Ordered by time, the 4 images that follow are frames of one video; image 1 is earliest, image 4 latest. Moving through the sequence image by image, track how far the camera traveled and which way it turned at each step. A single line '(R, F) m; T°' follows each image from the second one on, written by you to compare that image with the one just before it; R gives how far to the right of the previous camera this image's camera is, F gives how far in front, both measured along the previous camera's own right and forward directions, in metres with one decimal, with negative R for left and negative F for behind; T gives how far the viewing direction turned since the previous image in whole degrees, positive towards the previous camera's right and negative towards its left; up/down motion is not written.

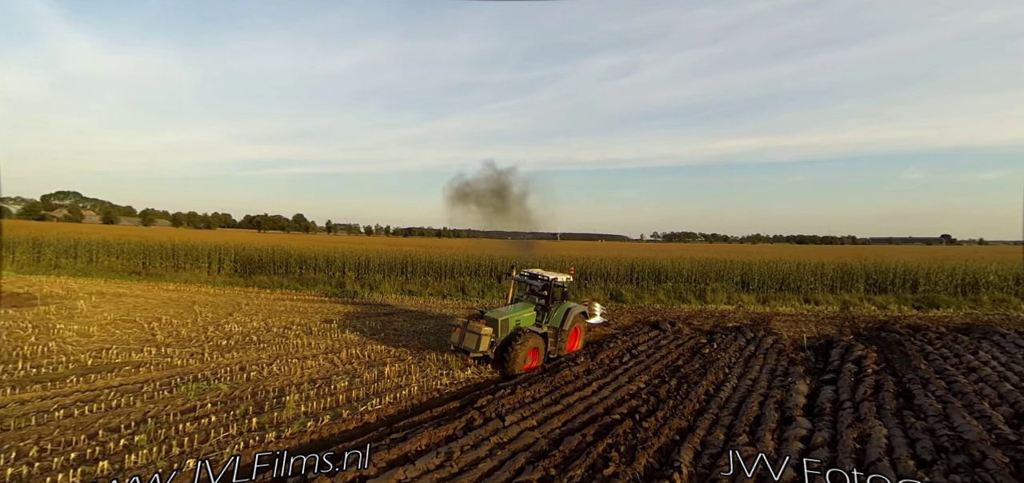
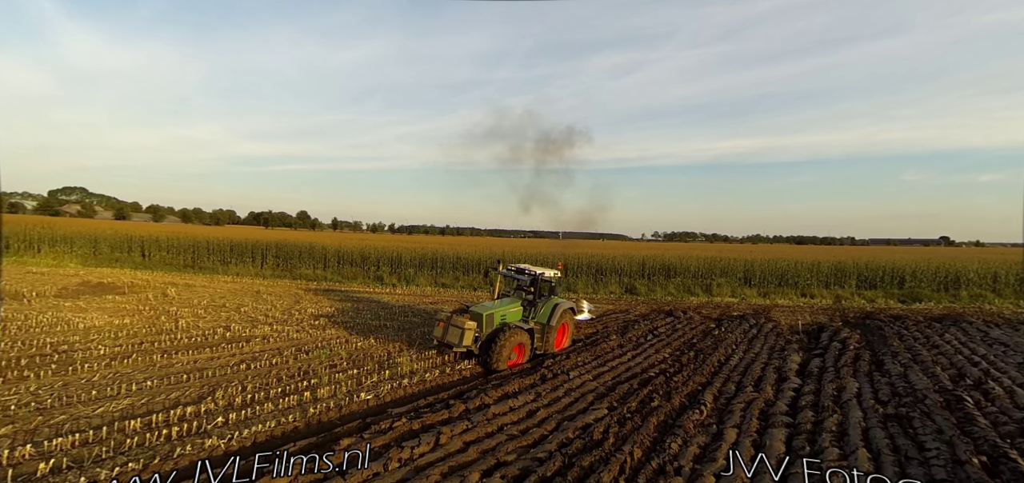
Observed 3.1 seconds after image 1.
(-1.0, -1.7) m; 0°
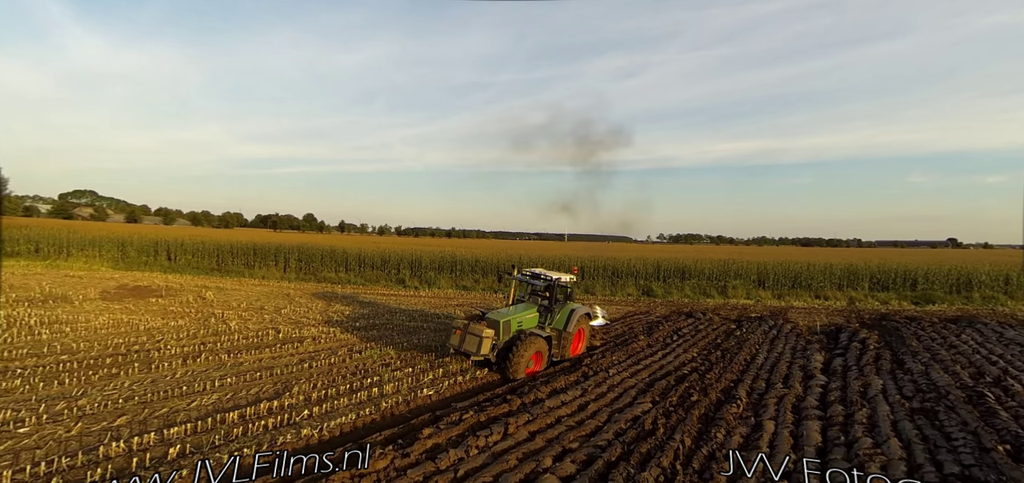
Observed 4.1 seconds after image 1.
(-0.6, -0.5) m; 0°
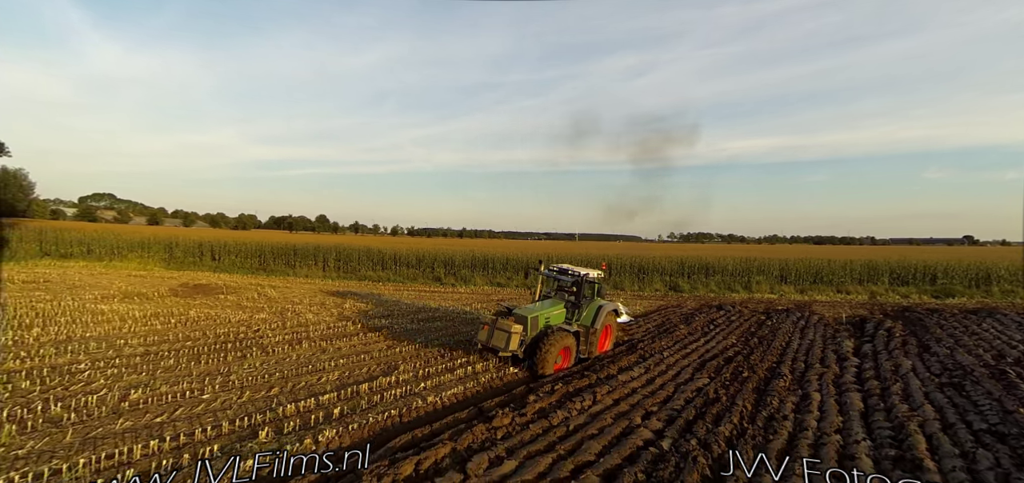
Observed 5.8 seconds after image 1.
(-1.0, -0.9) m; -1°
